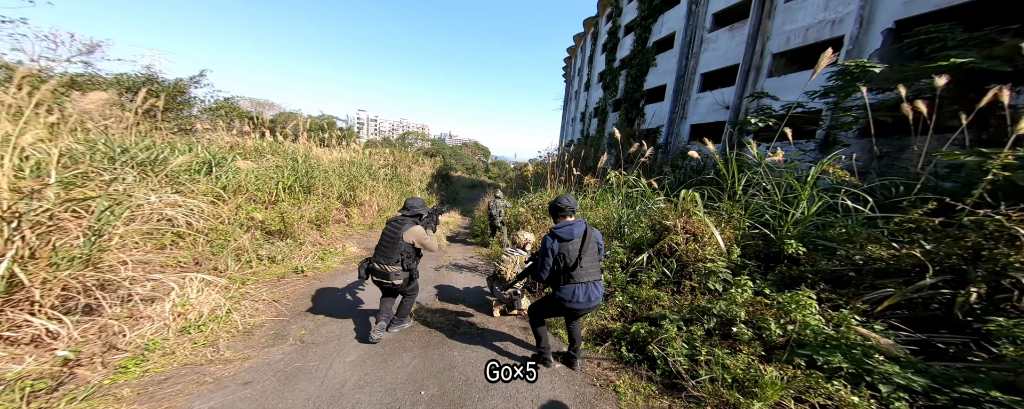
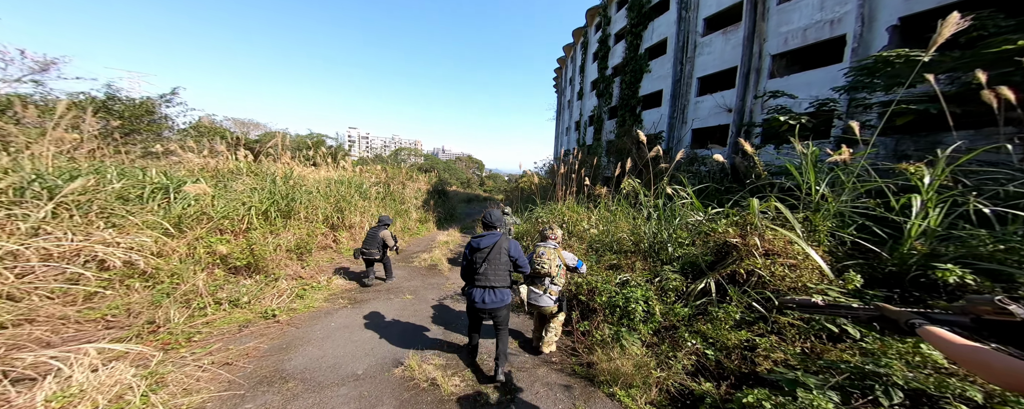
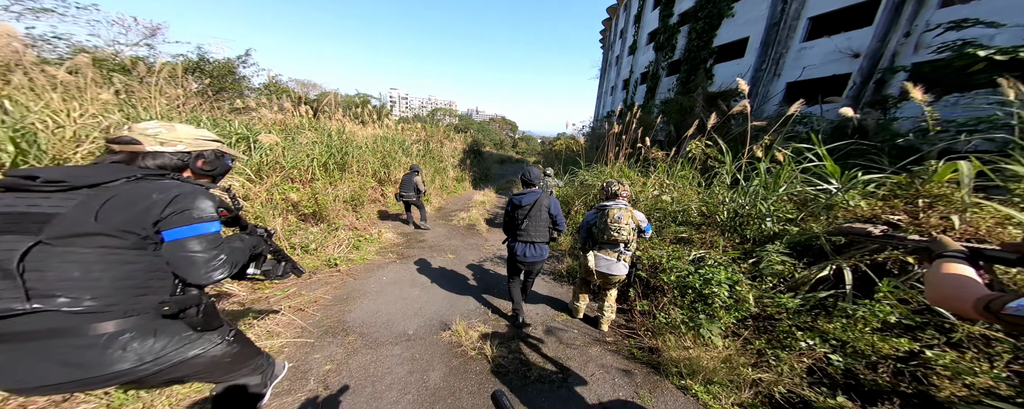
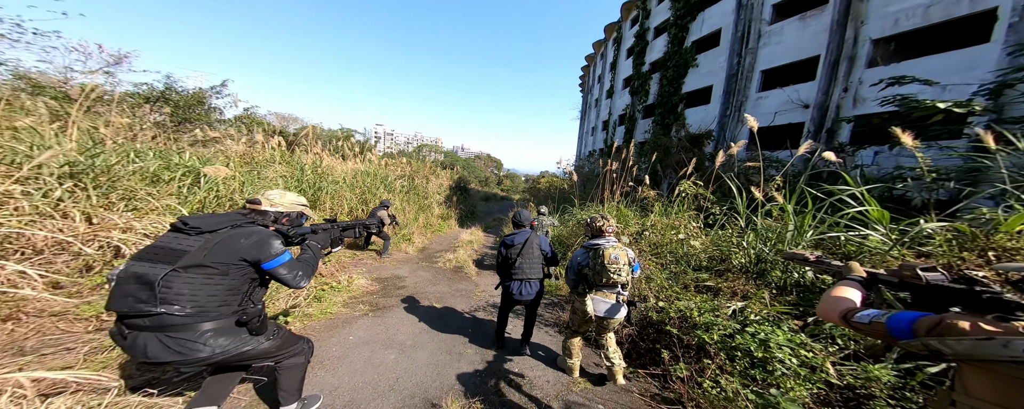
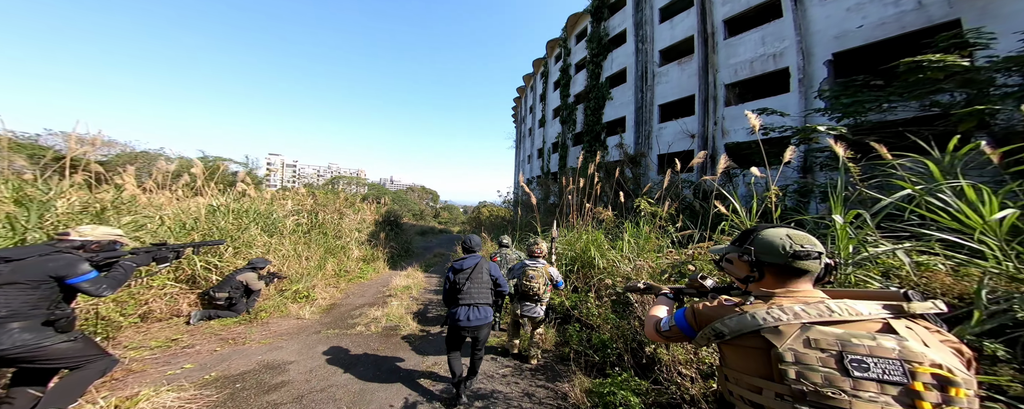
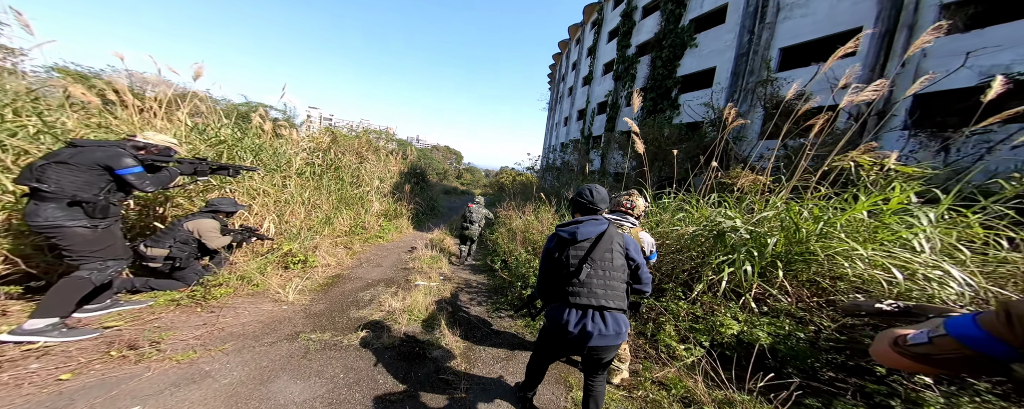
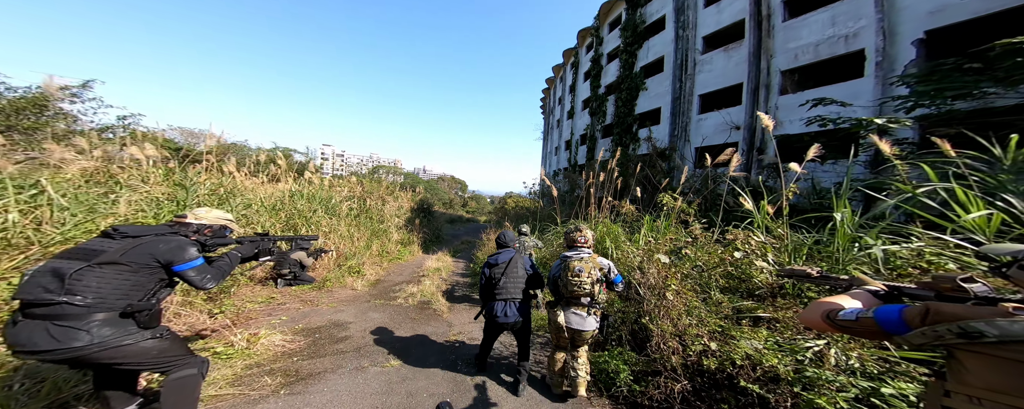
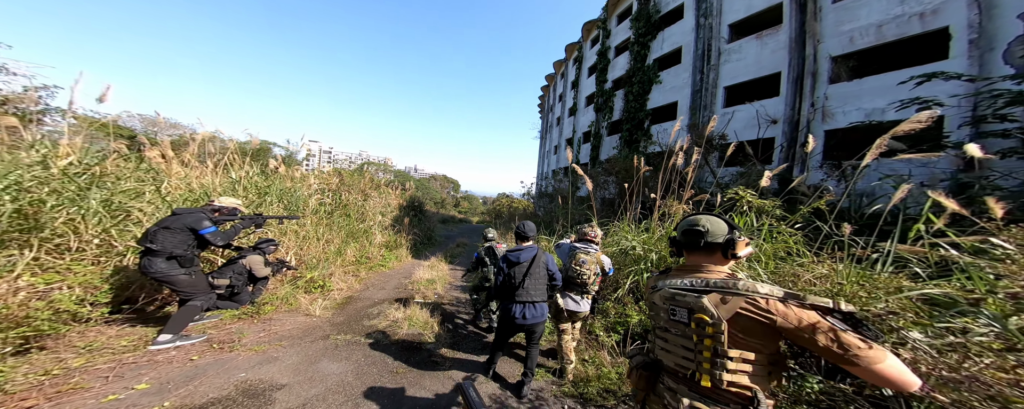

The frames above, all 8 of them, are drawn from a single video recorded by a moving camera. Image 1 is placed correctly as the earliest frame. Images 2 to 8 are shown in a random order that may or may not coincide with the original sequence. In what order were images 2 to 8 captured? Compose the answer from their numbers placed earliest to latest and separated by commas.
2, 3, 4, 7, 5, 8, 6
